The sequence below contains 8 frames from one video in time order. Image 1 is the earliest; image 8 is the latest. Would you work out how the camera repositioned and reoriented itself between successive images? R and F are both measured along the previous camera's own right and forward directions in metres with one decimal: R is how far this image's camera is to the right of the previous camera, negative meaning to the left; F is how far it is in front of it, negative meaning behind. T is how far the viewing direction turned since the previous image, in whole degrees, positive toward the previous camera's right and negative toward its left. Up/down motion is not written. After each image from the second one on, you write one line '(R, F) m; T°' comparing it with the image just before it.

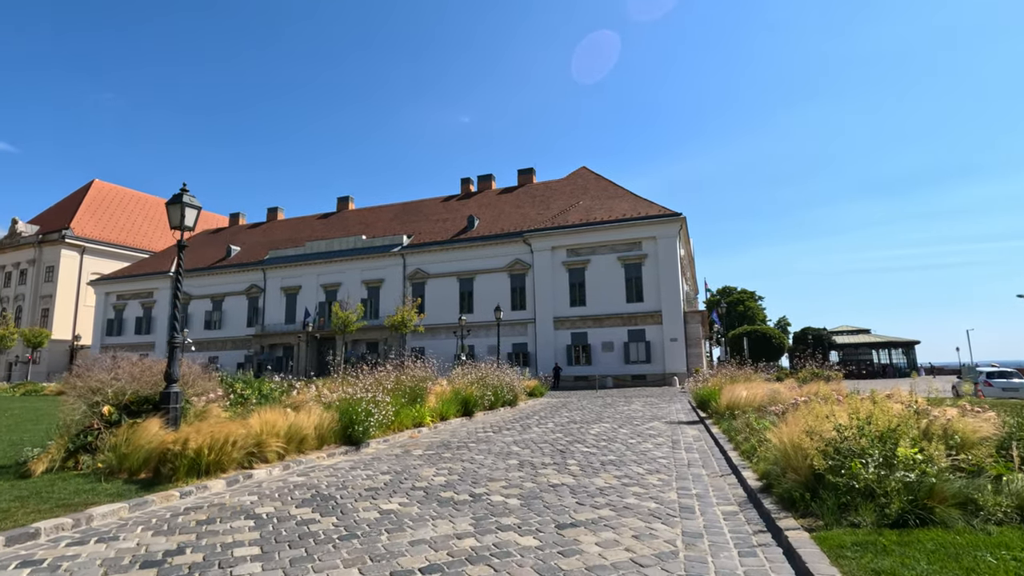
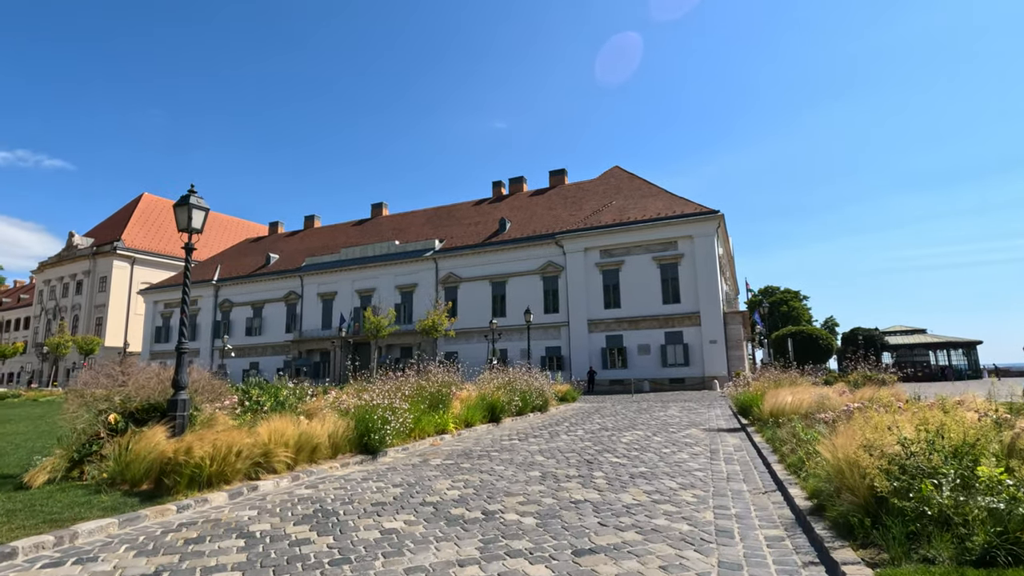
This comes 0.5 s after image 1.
(+0.3, +0.6) m; -4°
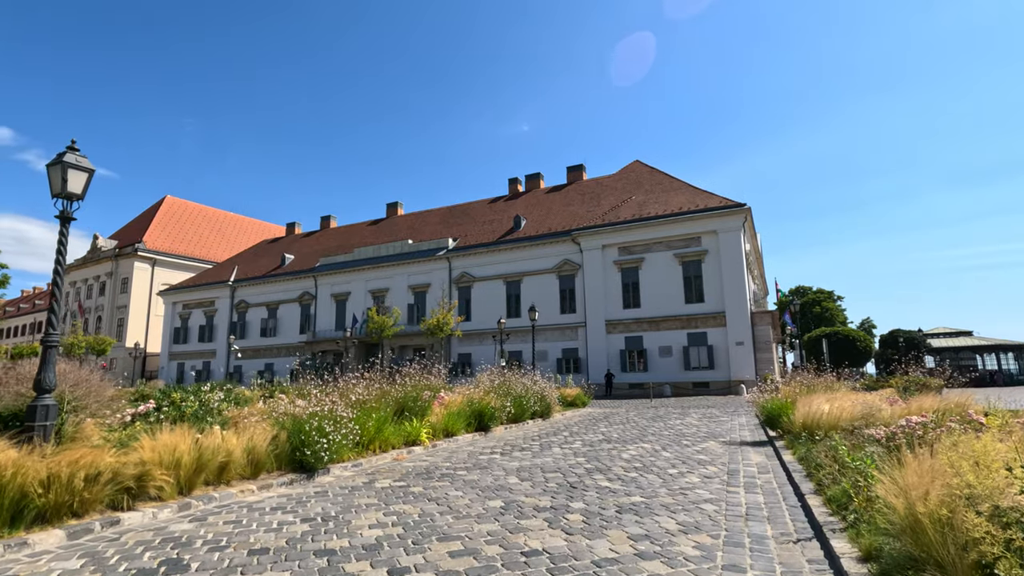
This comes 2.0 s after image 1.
(+0.9, +1.9) m; -3°
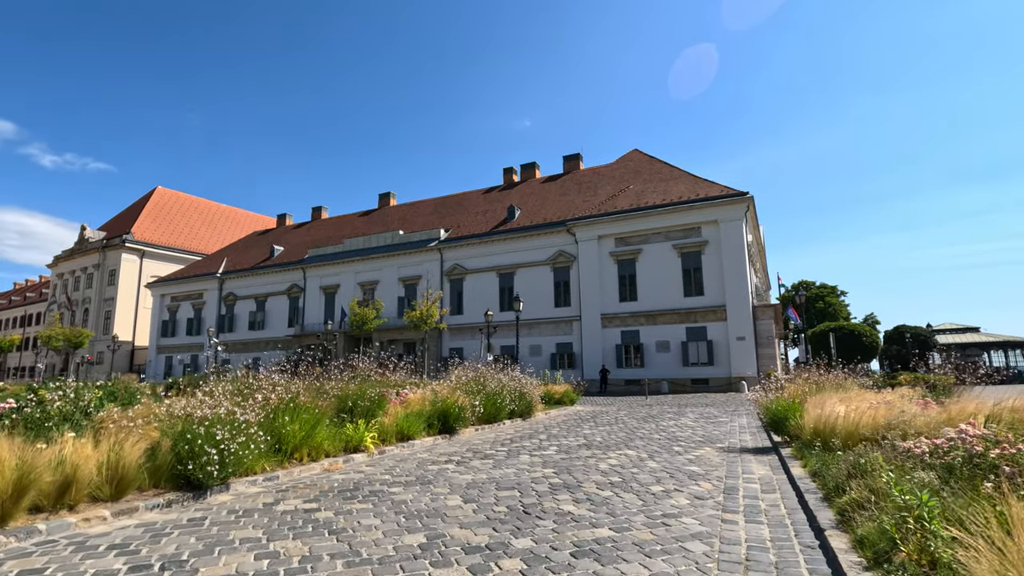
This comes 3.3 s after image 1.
(+0.7, +1.7) m; 0°
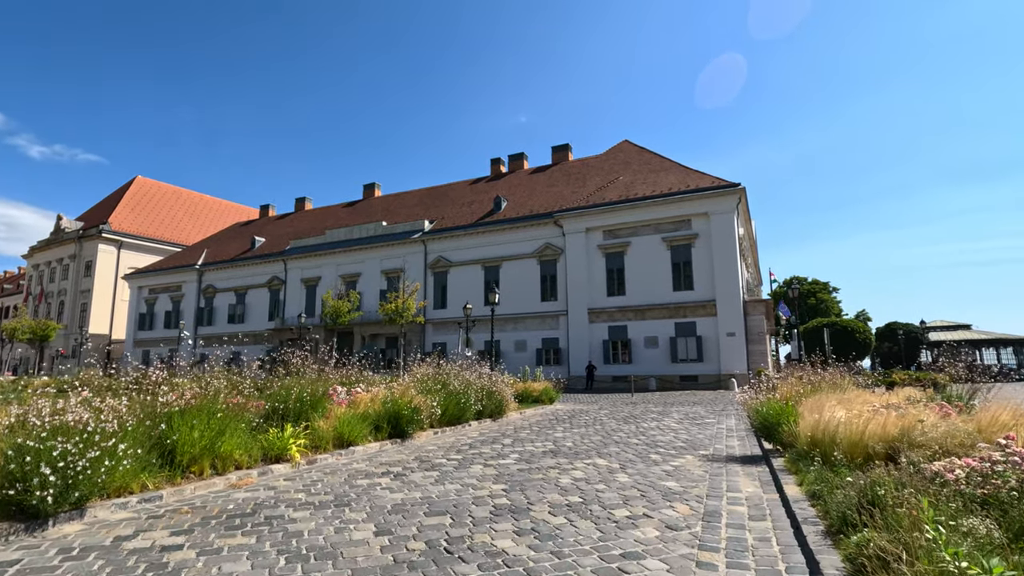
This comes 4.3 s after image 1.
(+0.7, +1.4) m; +1°
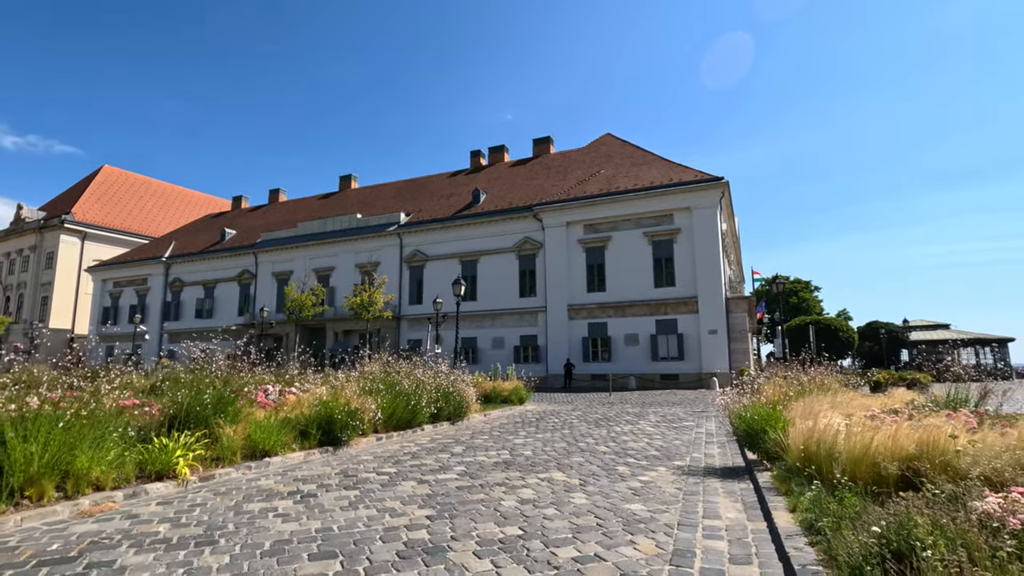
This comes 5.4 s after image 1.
(+0.6, +1.4) m; +2°
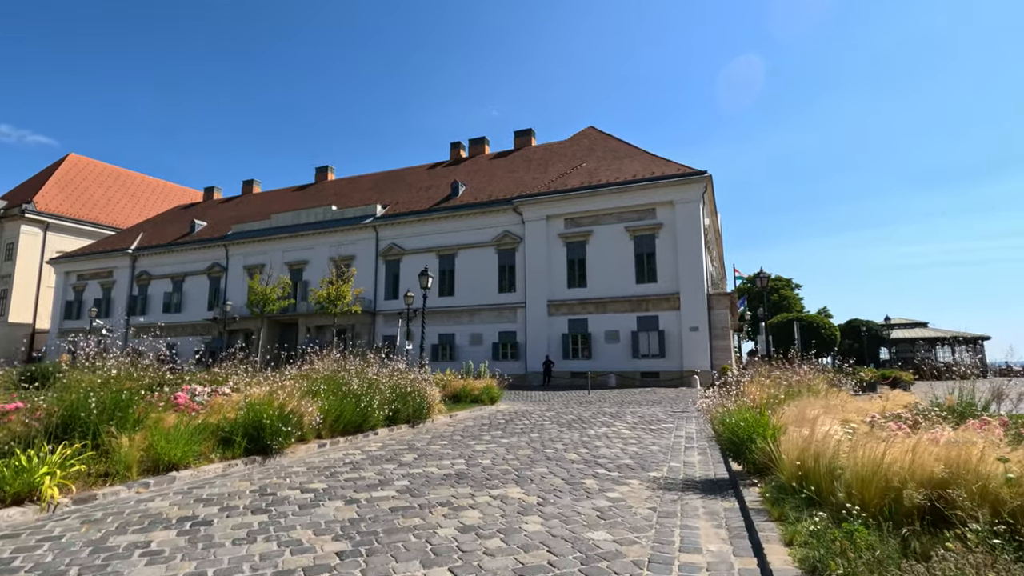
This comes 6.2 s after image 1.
(+0.4, +1.1) m; +2°
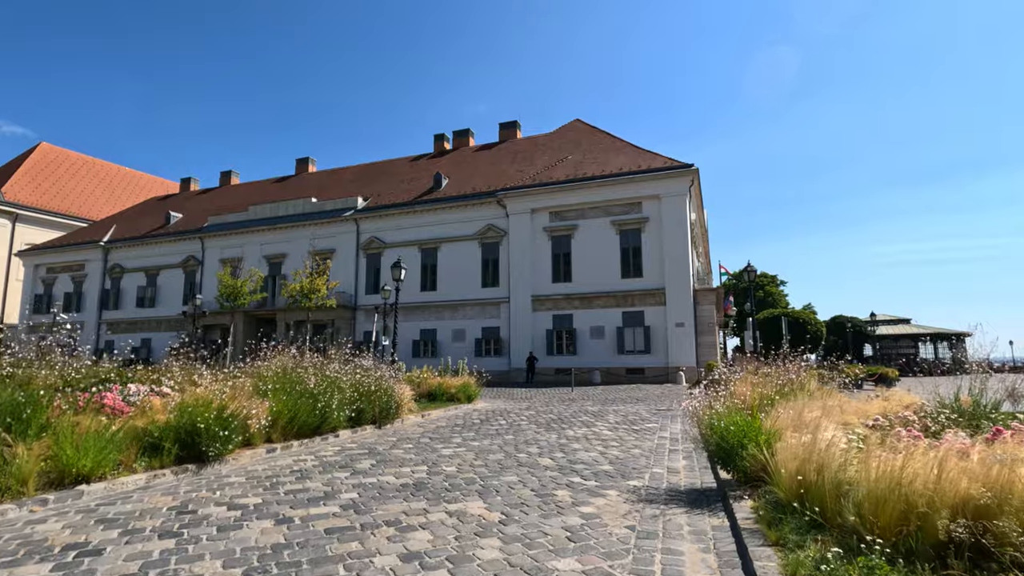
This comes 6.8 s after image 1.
(+0.3, +0.8) m; +1°
